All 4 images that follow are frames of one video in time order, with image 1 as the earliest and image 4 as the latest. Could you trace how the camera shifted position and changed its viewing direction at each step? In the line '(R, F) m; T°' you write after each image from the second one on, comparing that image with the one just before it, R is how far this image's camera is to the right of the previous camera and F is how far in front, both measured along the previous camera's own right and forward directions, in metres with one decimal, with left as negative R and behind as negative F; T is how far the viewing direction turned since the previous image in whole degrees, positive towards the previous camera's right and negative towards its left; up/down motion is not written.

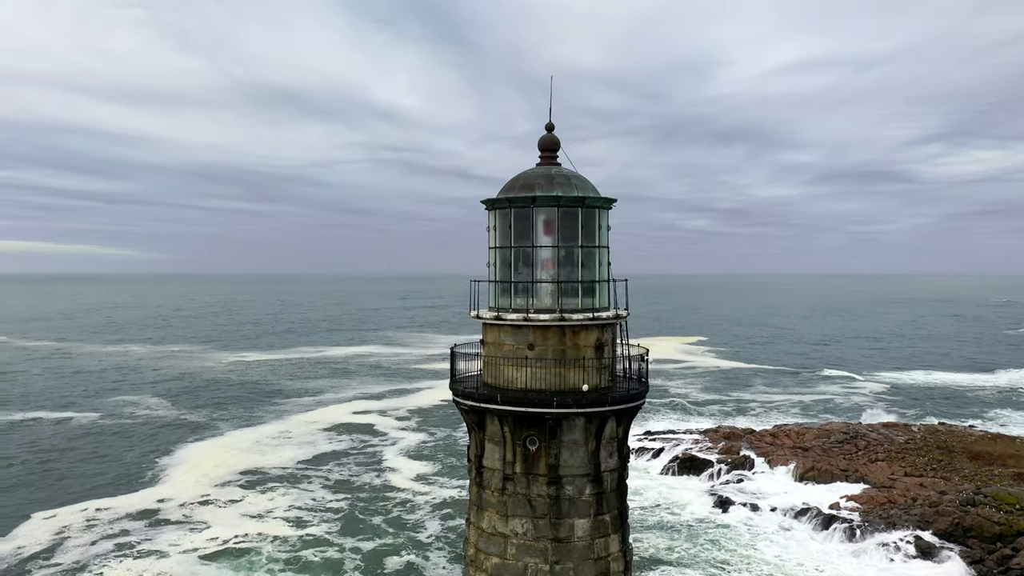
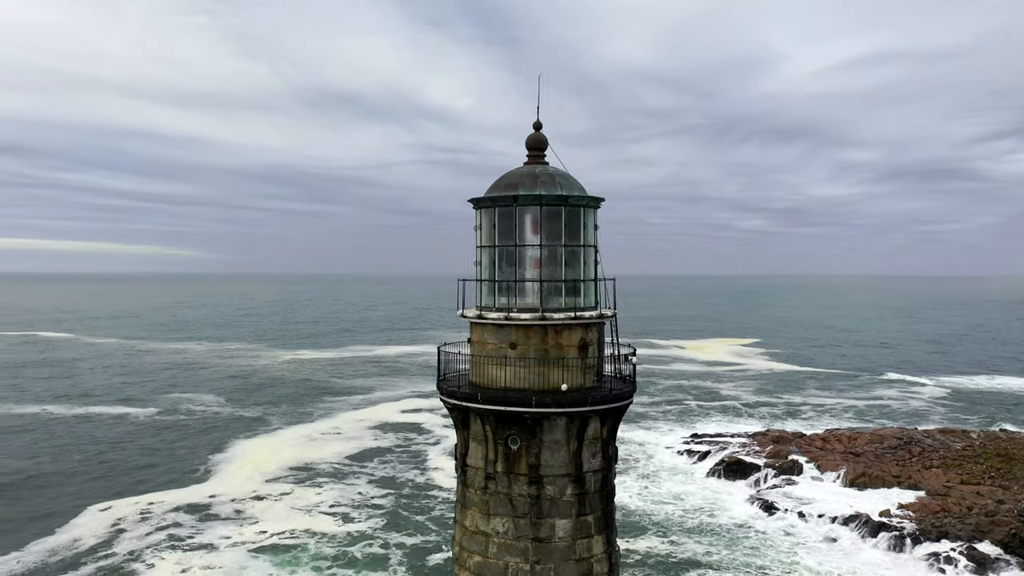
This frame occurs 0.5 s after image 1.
(+0.4, 0.0) m; -4°
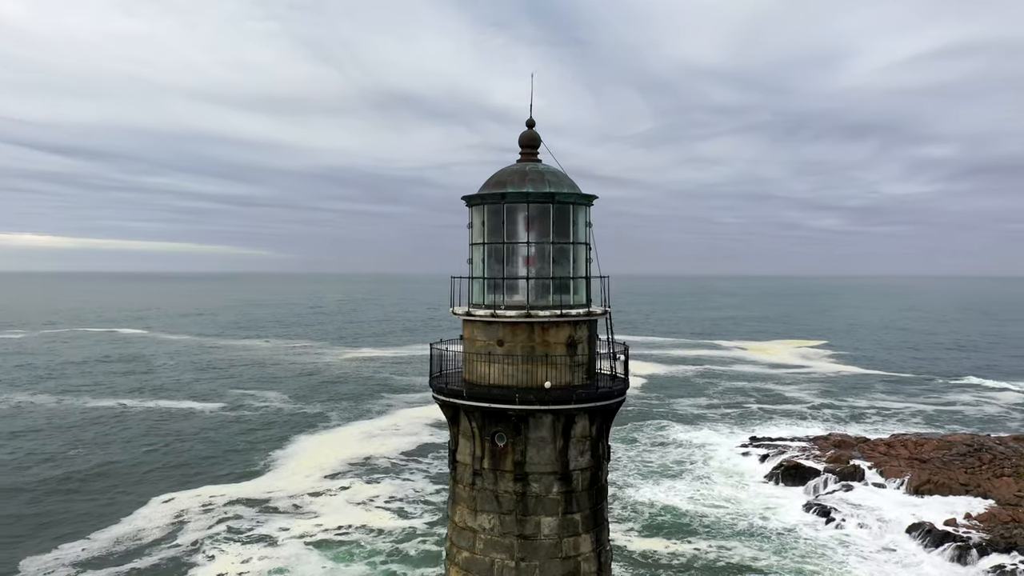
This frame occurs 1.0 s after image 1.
(+0.4, 0.0) m; -4°
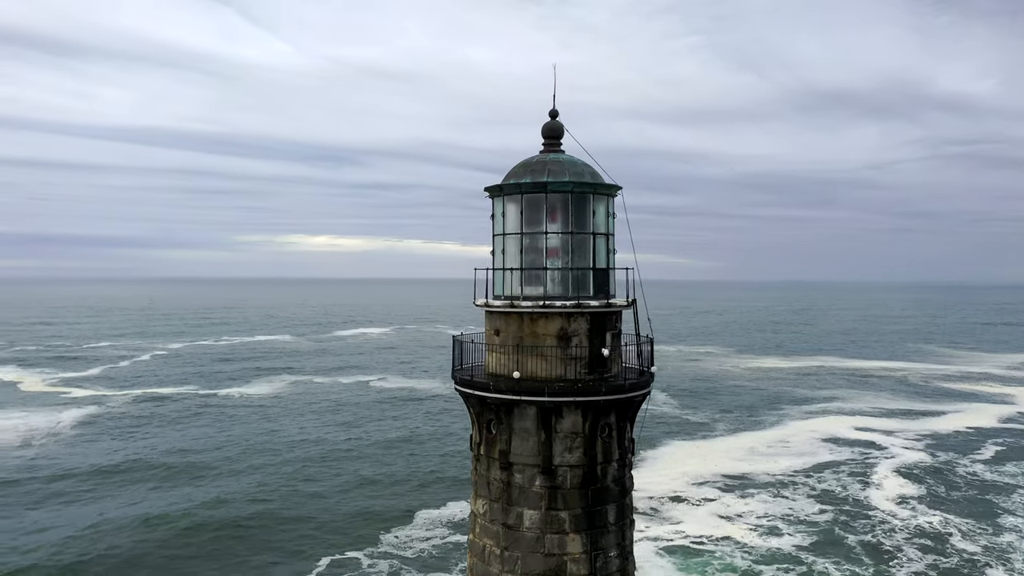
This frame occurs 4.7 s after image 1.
(+2.1, +0.5) m; -29°
